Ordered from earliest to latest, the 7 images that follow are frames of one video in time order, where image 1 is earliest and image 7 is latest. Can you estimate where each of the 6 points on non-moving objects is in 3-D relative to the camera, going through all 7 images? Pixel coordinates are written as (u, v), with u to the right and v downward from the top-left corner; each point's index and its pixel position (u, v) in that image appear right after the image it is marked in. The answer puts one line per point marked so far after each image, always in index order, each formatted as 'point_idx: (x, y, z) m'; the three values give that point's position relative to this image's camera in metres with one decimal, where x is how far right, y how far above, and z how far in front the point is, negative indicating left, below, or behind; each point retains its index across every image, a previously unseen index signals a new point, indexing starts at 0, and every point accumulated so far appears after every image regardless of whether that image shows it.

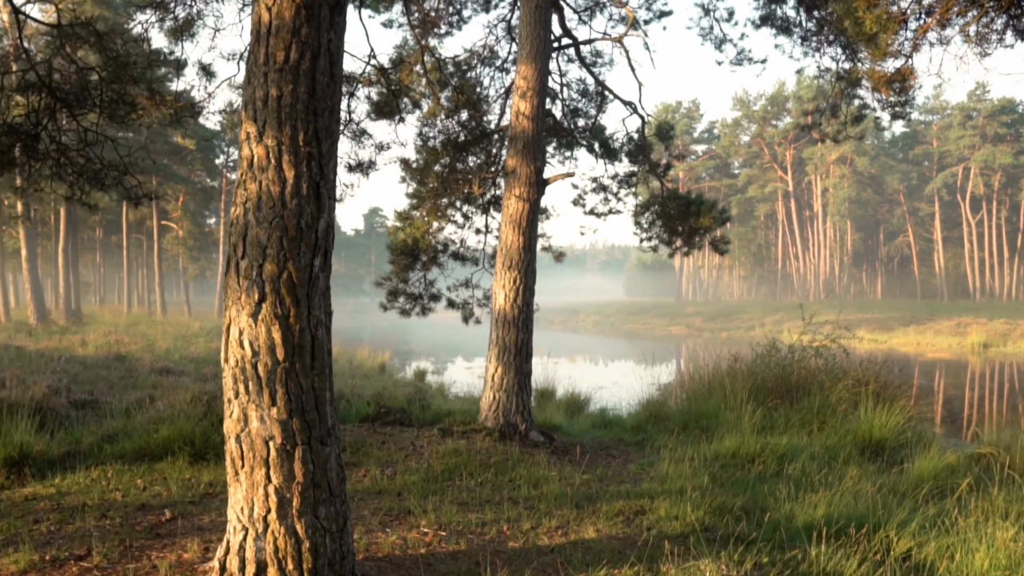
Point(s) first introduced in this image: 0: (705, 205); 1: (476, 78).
0: (+2.4, +1.1, +8.4) m
1: (-0.4, +2.6, +8.5) m
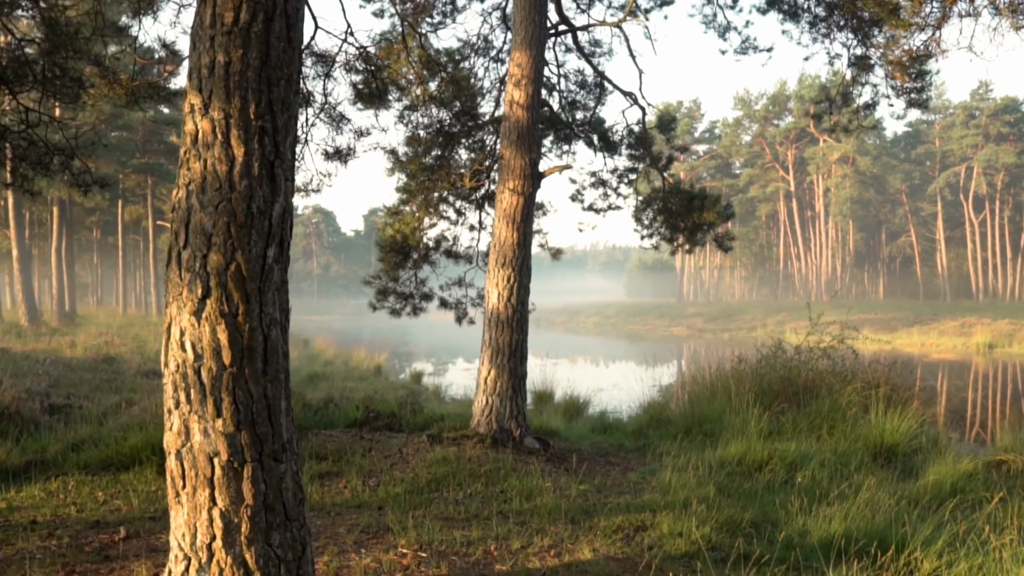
0: (+2.4, +1.1, +8.0) m
1: (-0.5, +2.7, +8.2) m
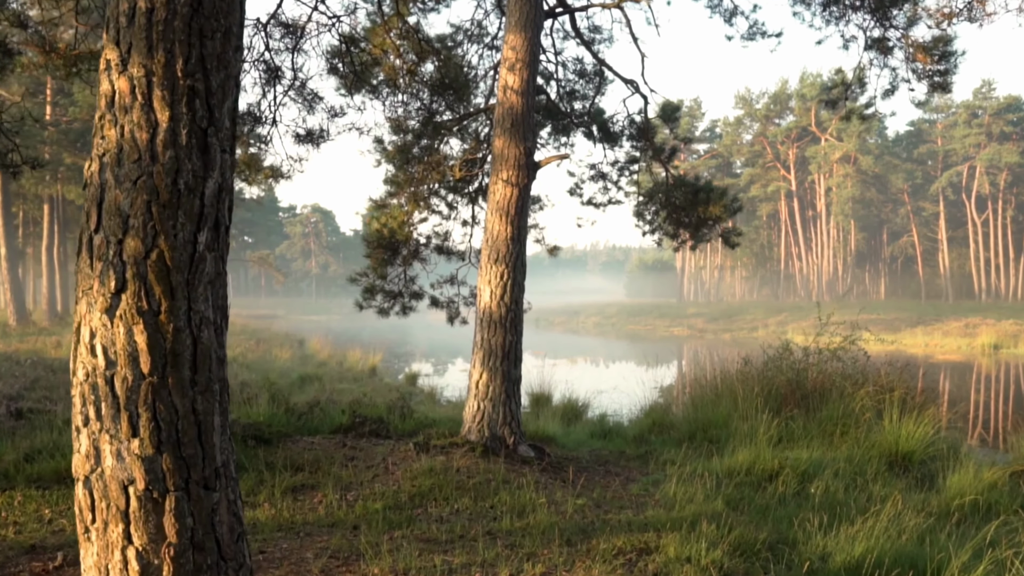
0: (+2.3, +1.1, +7.6) m
1: (-0.6, +2.7, +7.7) m
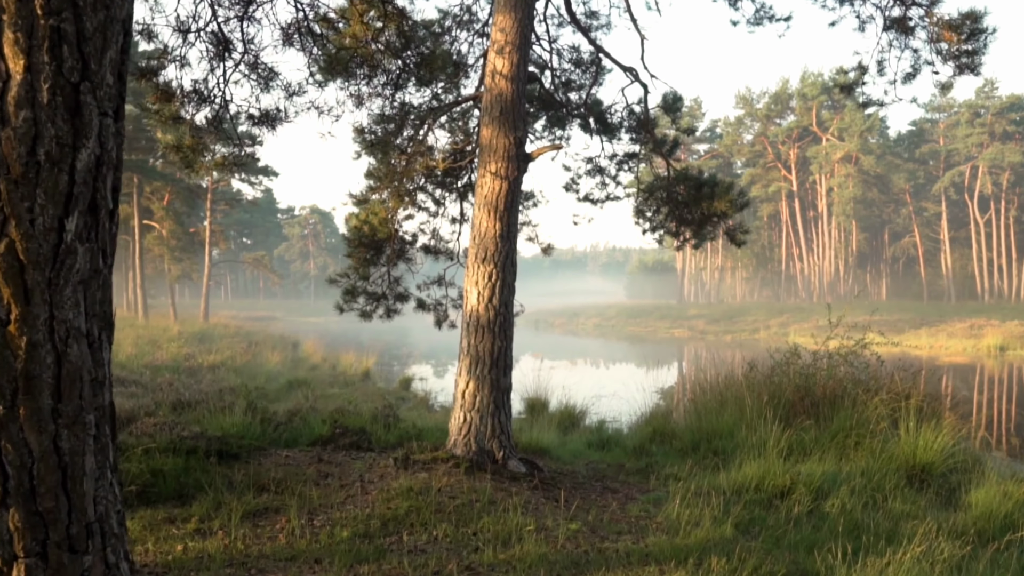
0: (+2.2, +1.1, +7.2) m
1: (-0.7, +2.7, +7.3) m
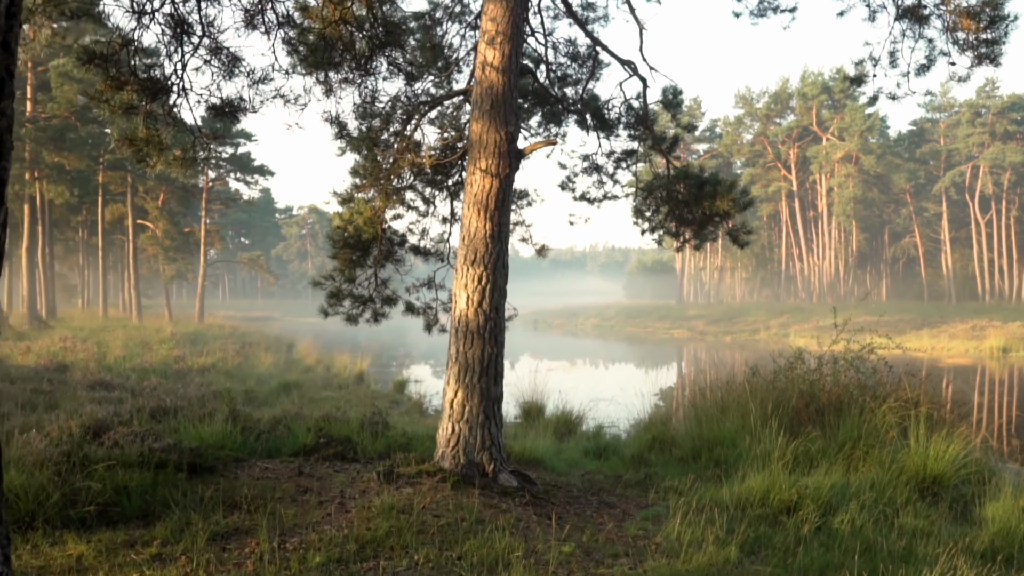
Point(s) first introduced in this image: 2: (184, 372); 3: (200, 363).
0: (+2.2, +1.1, +6.9) m
1: (-0.7, +2.6, +7.0) m
2: (-6.5, -1.7, +13.2) m
3: (-6.9, -1.7, +14.9) m
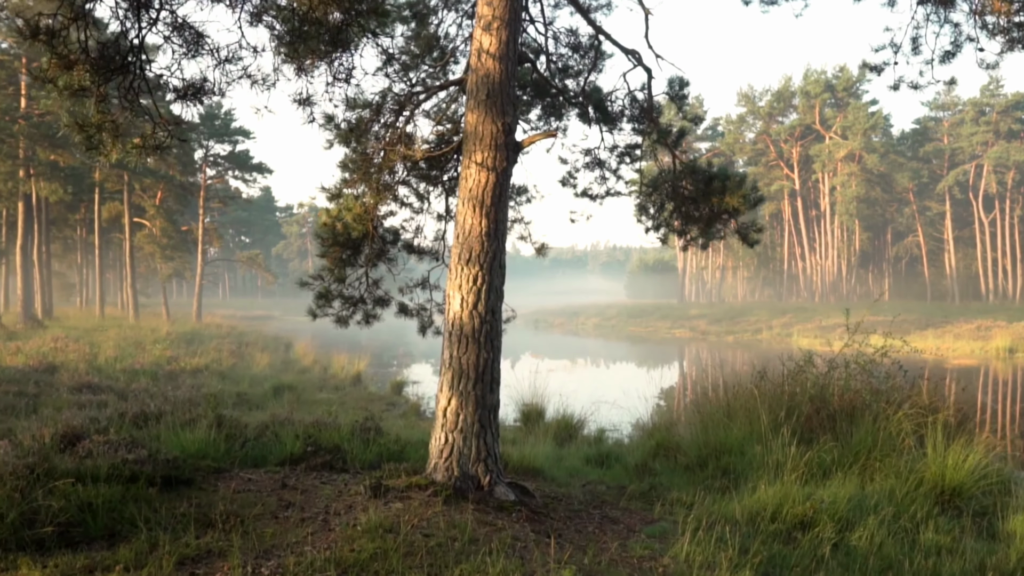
0: (+2.1, +1.1, +6.6) m
1: (-0.7, +2.6, +6.7) m
2: (-6.5, -1.7, +12.9) m
3: (-6.9, -1.7, +14.6) m
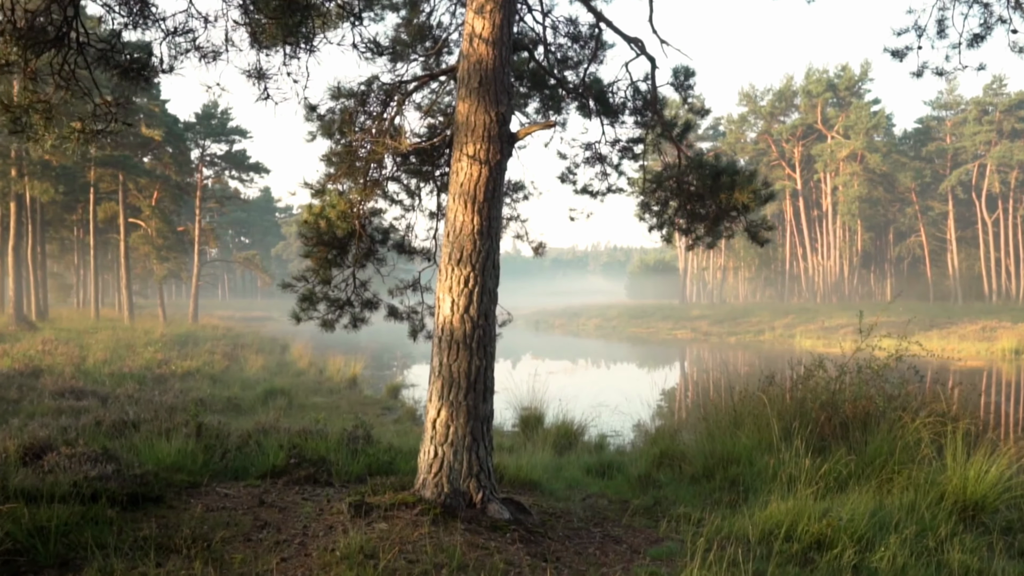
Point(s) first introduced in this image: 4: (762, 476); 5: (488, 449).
0: (+2.1, +1.1, +6.2) m
1: (-0.8, +2.6, +6.3) m
2: (-6.5, -1.7, +12.6) m
3: (-7.0, -1.7, +14.2) m
4: (+2.2, -1.6, +5.9) m
5: (-0.2, -1.1, +4.5) m
